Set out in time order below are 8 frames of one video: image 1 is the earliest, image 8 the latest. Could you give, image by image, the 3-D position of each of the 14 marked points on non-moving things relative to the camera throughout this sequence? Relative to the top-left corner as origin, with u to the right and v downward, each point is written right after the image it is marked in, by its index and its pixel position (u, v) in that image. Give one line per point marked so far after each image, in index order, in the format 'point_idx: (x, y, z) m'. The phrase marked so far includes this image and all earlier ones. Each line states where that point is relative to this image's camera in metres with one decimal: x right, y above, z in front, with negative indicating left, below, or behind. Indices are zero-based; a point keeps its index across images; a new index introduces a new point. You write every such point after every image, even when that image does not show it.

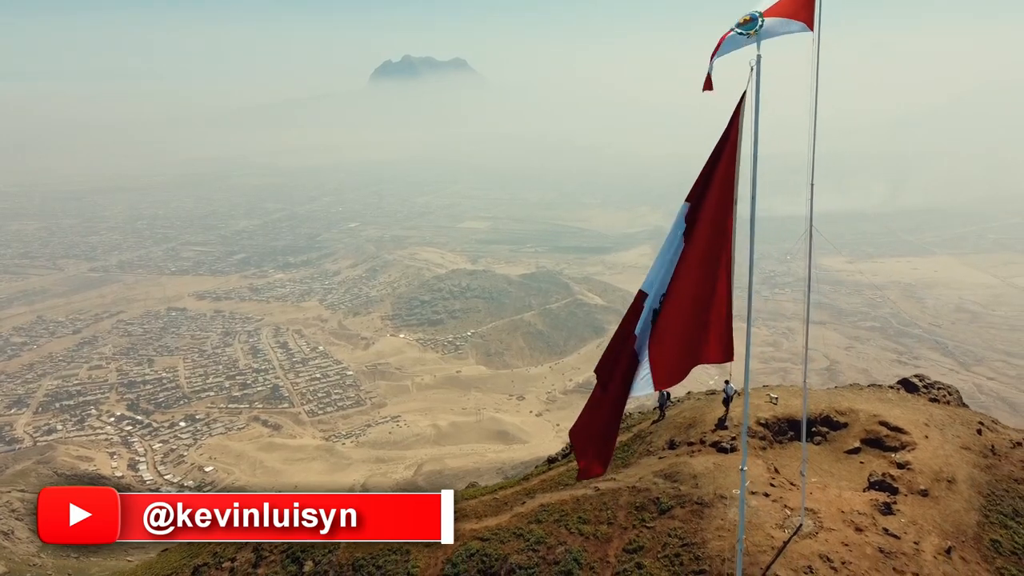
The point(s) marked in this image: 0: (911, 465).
0: (+5.4, -2.4, +11.0) m
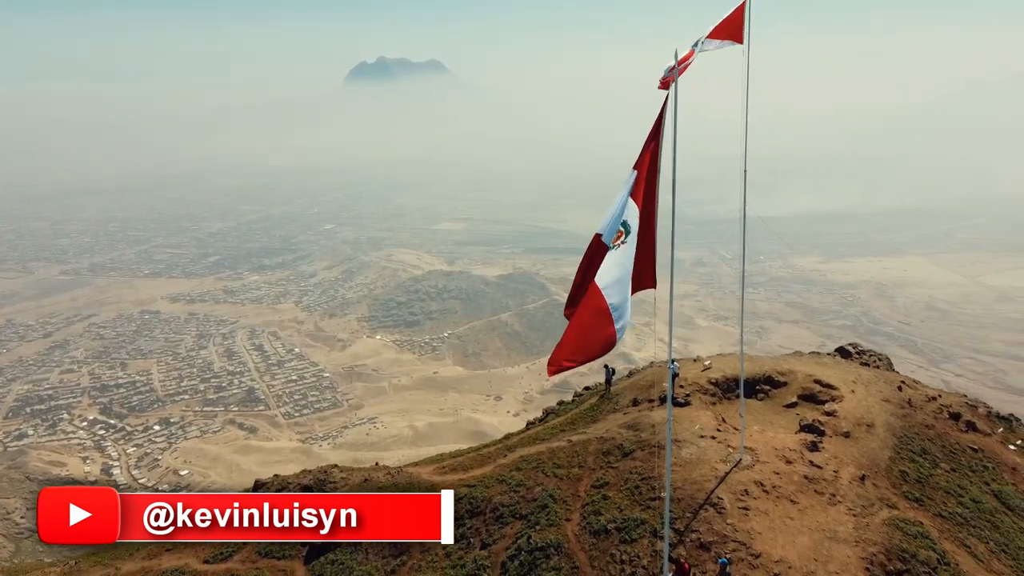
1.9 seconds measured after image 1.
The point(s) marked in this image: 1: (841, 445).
0: (+5.1, -2.0, +12.9) m
1: (+4.9, -2.3, +12.0) m
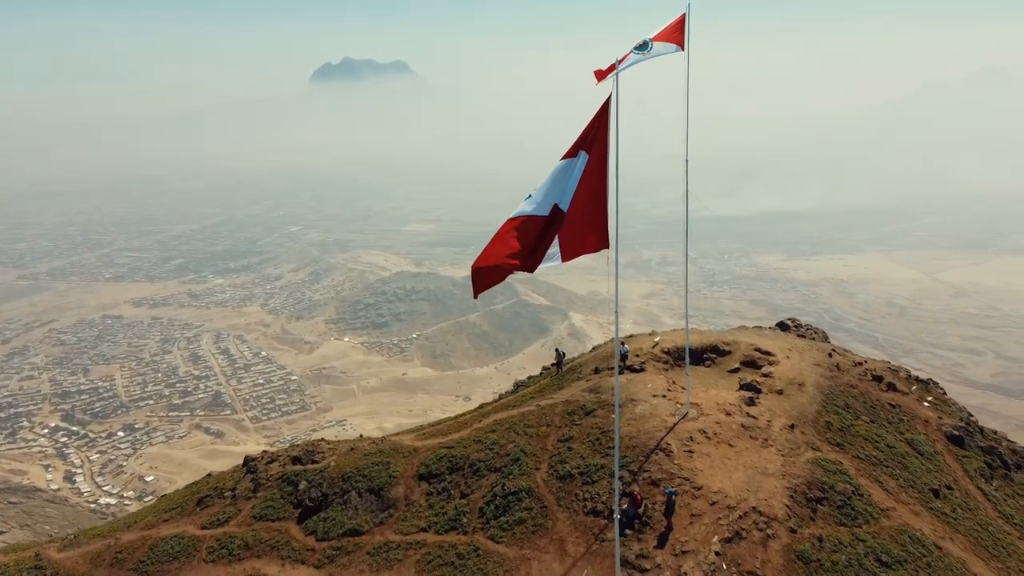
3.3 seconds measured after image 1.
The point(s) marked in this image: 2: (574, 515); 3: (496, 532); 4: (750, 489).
0: (+4.7, -1.5, +14.6) m
1: (+4.5, -1.9, +13.7) m
2: (+0.9, -3.3, +11.8) m
3: (-0.2, -3.7, +12.2) m
4: (+3.3, -2.8, +11.2) m
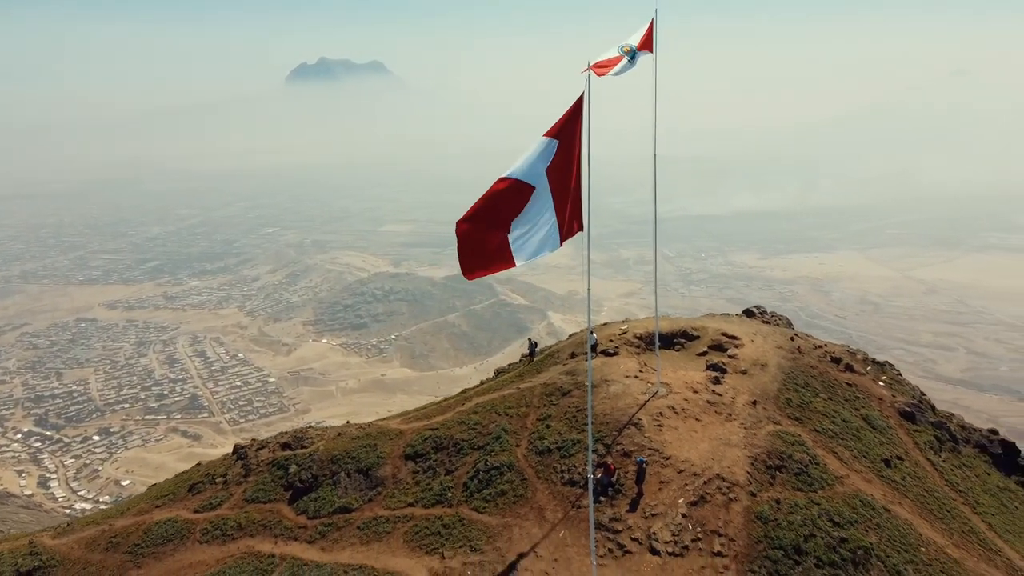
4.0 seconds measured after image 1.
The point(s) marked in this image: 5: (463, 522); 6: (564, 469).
0: (+4.3, -1.3, +15.5) m
1: (+4.1, -1.7, +14.6) m
2: (+0.6, -3.1, +12.6) m
3: (-0.5, -3.4, +13.0) m
4: (+3.0, -2.5, +12.1) m
5: (-0.8, -3.7, +12.7) m
6: (+0.8, -2.9, +12.8) m
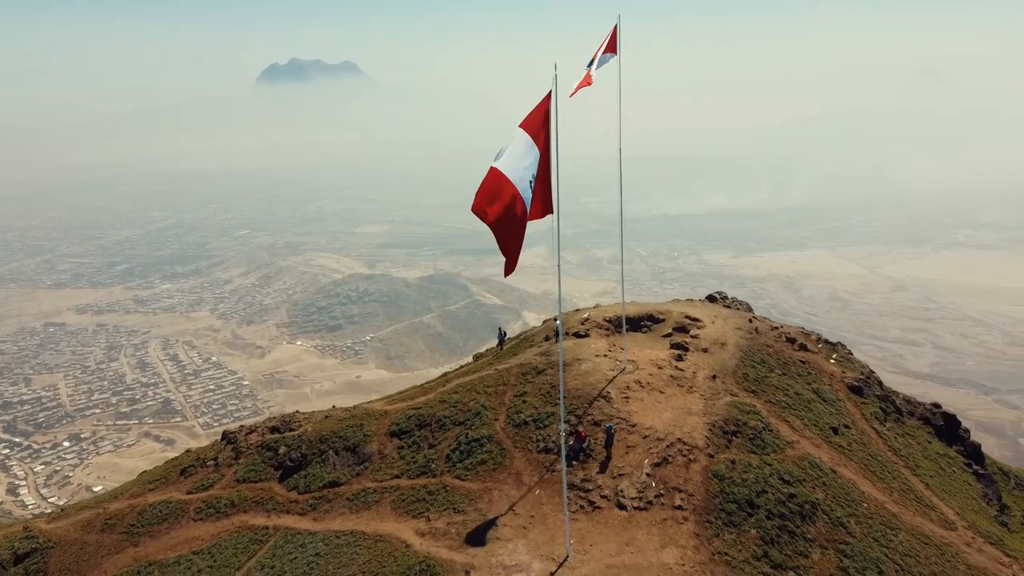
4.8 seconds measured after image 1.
0: (+3.9, -1.0, +16.7) m
1: (+3.7, -1.3, +15.8) m
2: (+0.3, -2.8, +13.7) m
3: (-0.9, -3.2, +14.1) m
4: (+2.7, -2.2, +13.3) m
5: (-1.1, -3.4, +13.7) m
6: (+0.5, -2.6, +13.9) m
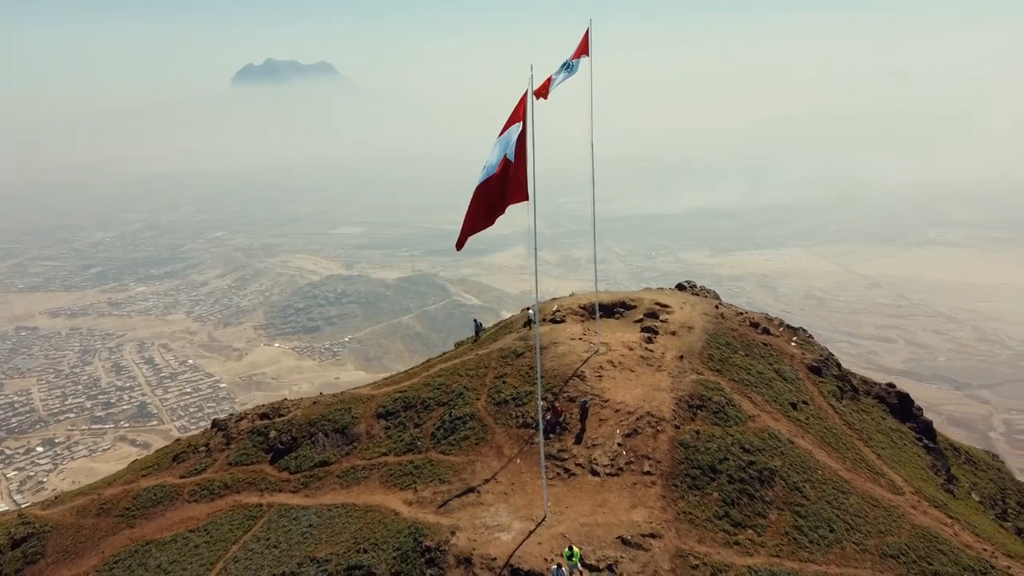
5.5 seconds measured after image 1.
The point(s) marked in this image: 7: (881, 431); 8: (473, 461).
0: (+3.4, -0.7, +17.8) m
1: (+3.3, -1.1, +16.9) m
2: (-0.1, -2.5, +14.7) m
3: (-1.2, -2.9, +15.0) m
4: (+2.3, -2.0, +14.3) m
5: (-1.4, -3.2, +14.7) m
6: (+0.1, -2.3, +14.9) m
7: (+7.8, -3.0, +17.2) m
8: (-0.7, -3.0, +14.1) m
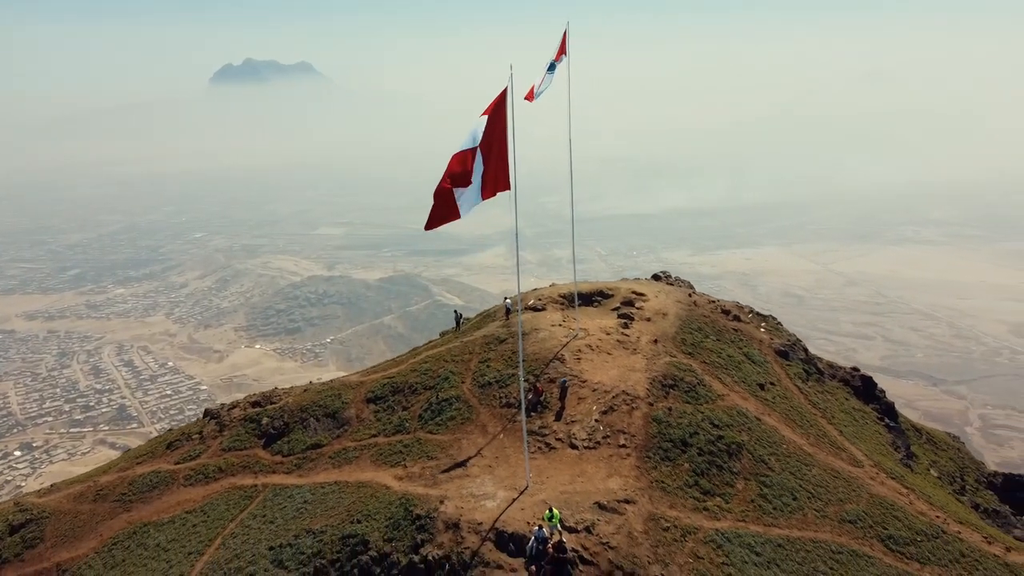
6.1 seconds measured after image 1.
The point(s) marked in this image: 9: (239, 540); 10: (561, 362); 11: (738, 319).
0: (+3.0, -0.5, +18.7) m
1: (+2.9, -0.8, +17.8) m
2: (-0.4, -2.3, +15.5) m
3: (-1.5, -2.7, +15.8) m
4: (+2.0, -1.7, +15.2) m
5: (-1.7, -2.9, +15.5) m
6: (-0.2, -2.1, +15.7) m
7: (+7.5, -2.7, +18.2) m
8: (-1.0, -2.8, +14.9) m
9: (-5.0, -4.6, +14.8) m
10: (+1.0, -1.4, +15.8) m
11: (+5.5, -0.7, +19.8) m
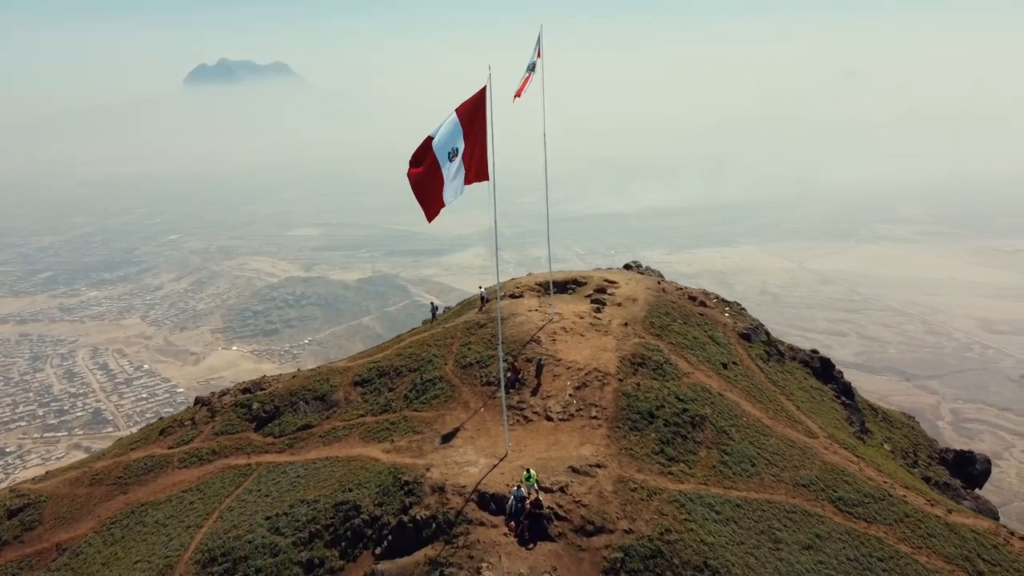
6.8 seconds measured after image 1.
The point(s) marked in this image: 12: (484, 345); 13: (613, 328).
0: (+2.5, -0.2, +19.9) m
1: (+2.4, -0.5, +18.9) m
2: (-0.8, -2.0, +16.6) m
3: (-2.0, -2.4, +16.8) m
4: (+1.6, -1.4, +16.3) m
5: (-2.2, -2.7, +16.5) m
6: (-0.6, -1.8, +16.8) m
7: (+7.0, -2.4, +19.5) m
8: (-1.4, -2.5, +15.9) m
9: (-5.3, -4.3, +15.7) m
10: (+0.5, -1.2, +16.9) m
11: (+5.0, -0.4, +21.0) m
12: (-0.6, -1.2, +18.1) m
13: (+2.2, -0.9, +17.8) m
